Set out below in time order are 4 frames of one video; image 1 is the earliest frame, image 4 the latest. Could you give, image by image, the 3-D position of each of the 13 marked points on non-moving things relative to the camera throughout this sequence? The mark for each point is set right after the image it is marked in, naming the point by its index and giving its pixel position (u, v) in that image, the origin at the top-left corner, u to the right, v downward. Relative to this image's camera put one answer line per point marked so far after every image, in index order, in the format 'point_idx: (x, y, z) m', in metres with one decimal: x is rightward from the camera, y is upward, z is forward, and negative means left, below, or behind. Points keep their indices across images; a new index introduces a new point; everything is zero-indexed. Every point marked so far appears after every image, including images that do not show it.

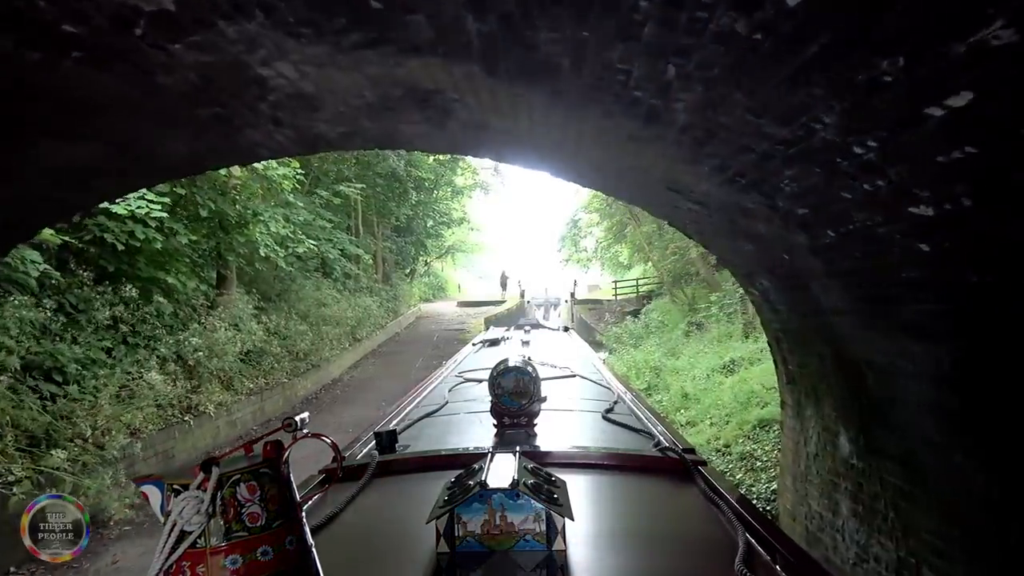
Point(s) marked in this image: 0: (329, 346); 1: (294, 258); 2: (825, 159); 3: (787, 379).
0: (-3.4, -1.1, +11.6) m
1: (-3.9, +0.5, +11.3) m
2: (+1.1, +0.5, +2.1) m
3: (+1.9, -0.6, +4.2) m
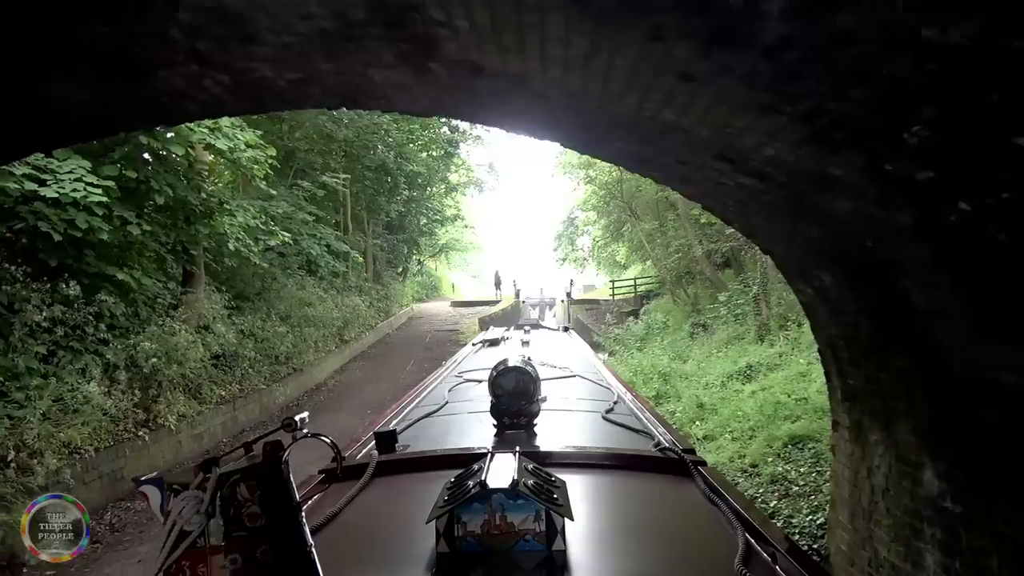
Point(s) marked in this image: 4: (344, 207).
0: (-3.5, -1.1, +10.8) m
1: (-4.0, +0.5, +10.5) m
2: (+1.1, +0.5, +1.4) m
3: (+1.9, -0.6, +3.5) m
4: (-4.5, +2.2, +16.9) m
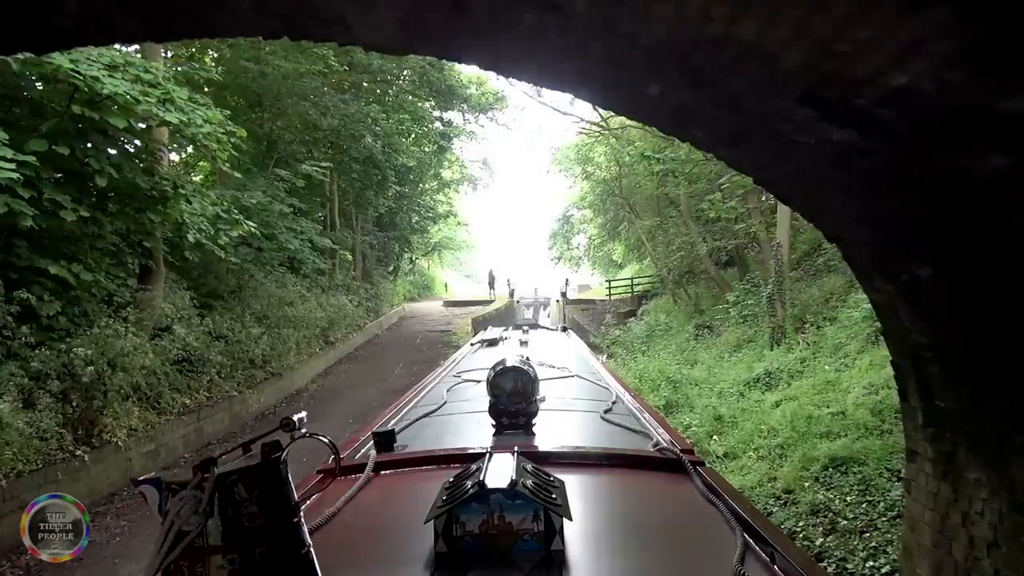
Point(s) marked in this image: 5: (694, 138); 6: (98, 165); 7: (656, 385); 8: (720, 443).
0: (-3.5, -1.0, +10.0) m
1: (-4.0, +0.6, +9.8) m
2: (+1.1, +0.5, +0.7) m
3: (+1.9, -0.6, +2.8) m
4: (-4.7, +2.2, +16.1) m
5: (+0.7, +0.6, +2.3) m
6: (-3.5, +1.0, +5.5) m
7: (+2.0, -1.3, +8.5) m
8: (+1.9, -1.4, +5.8) m
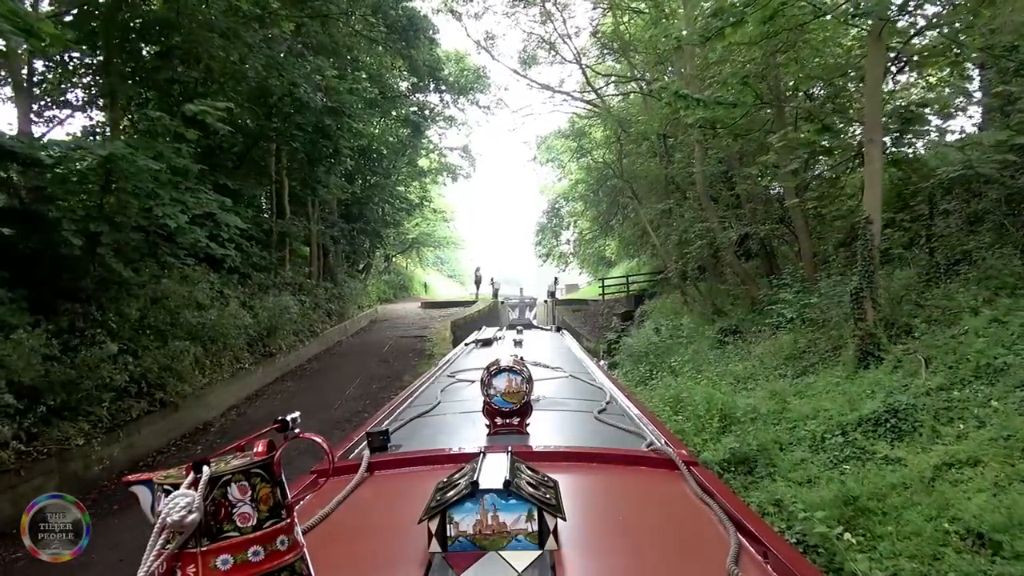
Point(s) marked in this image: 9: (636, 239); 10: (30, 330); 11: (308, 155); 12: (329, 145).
0: (-3.7, -1.0, +7.3) m
1: (-4.3, +0.6, +7.0) m
2: (+1.1, +0.6, -1.9) m
3: (+1.8, -0.5, +0.2) m
4: (-5.0, +2.2, +13.4) m
5: (+0.6, +0.6, -0.3) m
6: (-3.6, +1.1, +2.8) m
7: (+1.8, -1.2, +5.9) m
8: (+1.8, -1.4, +3.2) m
9: (+3.7, +1.5, +18.3) m
10: (-4.3, -0.4, +5.9) m
11: (-3.8, +2.5, +11.8) m
12: (-3.4, +2.7, +11.6) m
